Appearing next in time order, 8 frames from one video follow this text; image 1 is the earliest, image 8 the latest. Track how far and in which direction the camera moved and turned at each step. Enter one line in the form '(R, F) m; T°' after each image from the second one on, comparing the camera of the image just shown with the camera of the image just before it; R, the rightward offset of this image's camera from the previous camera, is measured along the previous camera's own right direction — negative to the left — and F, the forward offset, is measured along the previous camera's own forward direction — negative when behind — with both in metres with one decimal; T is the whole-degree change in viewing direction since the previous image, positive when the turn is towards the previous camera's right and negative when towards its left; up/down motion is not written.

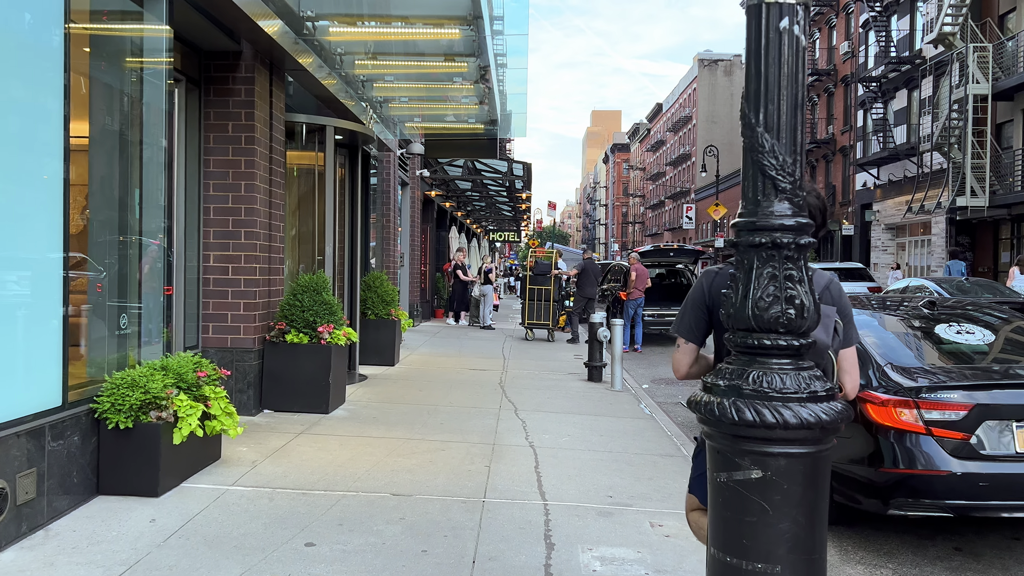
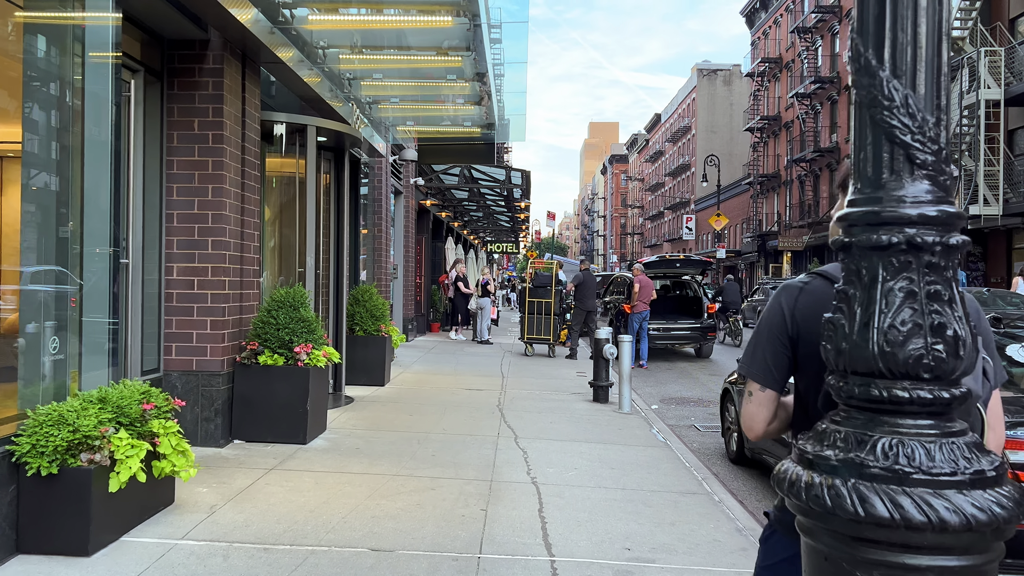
(0.0, +0.7) m; 0°
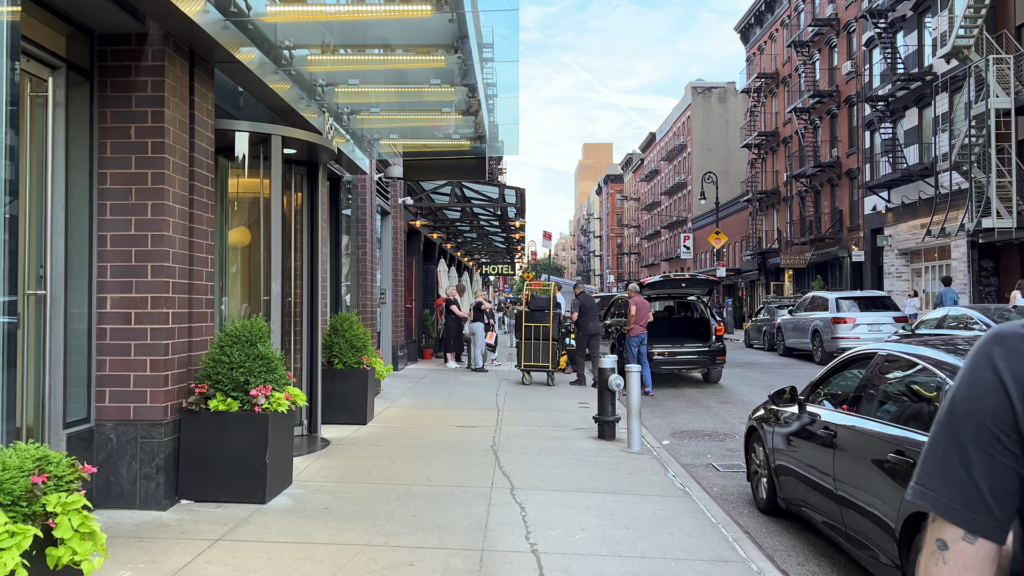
(0.0, +0.8) m; 0°
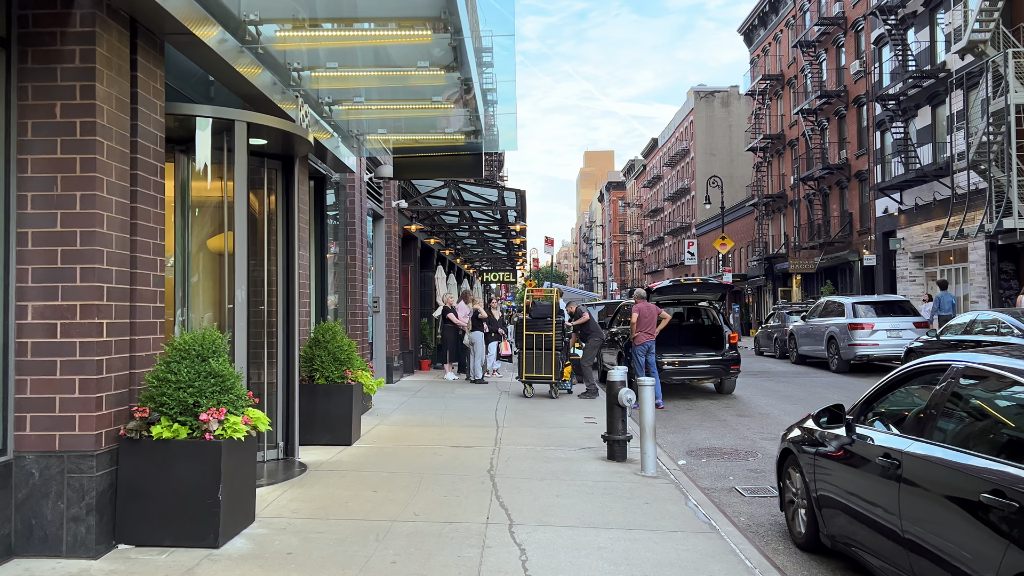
(0.0, +0.8) m; 0°
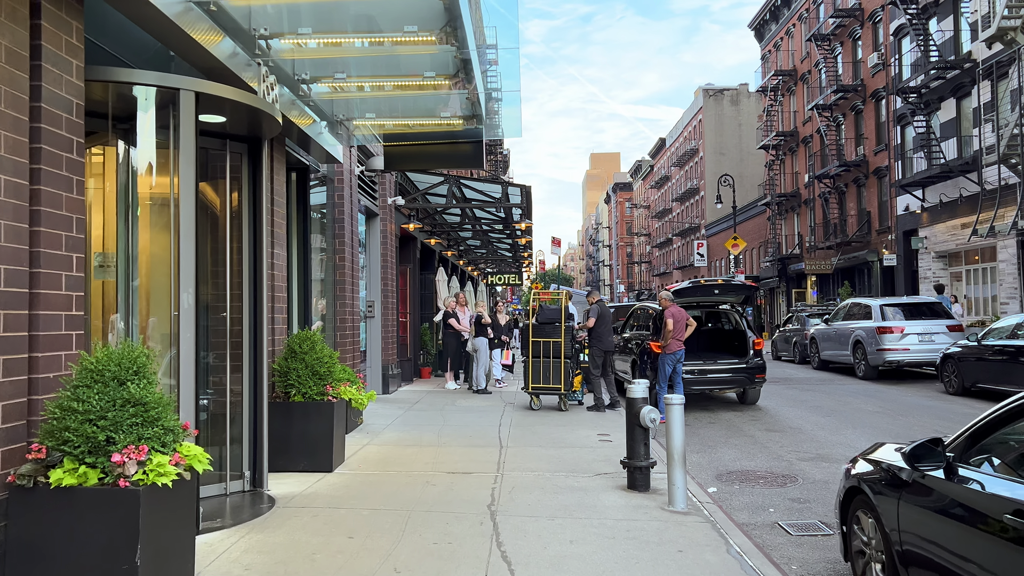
(0.0, +1.0) m; 0°
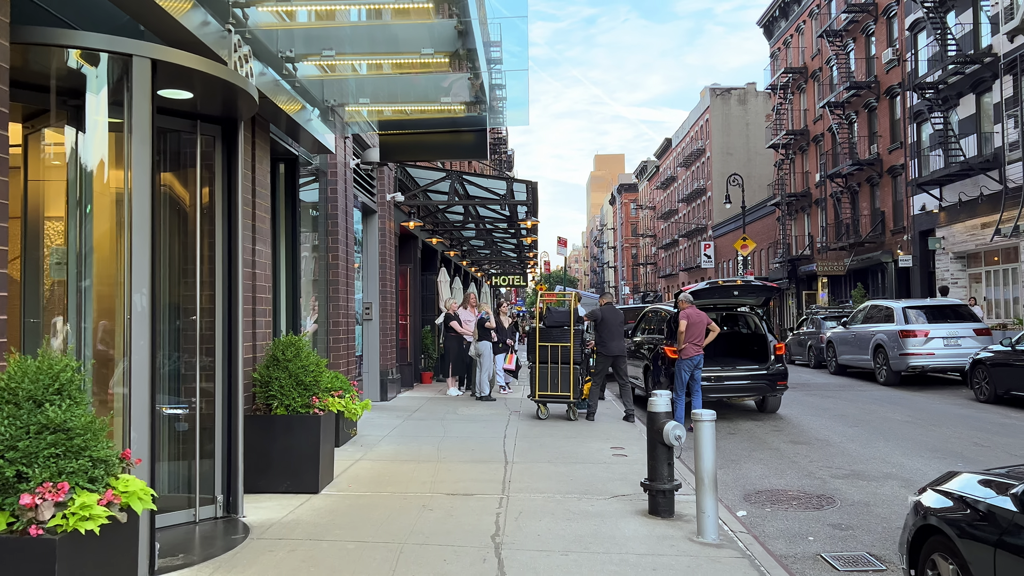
(0.0, +0.7) m; 0°
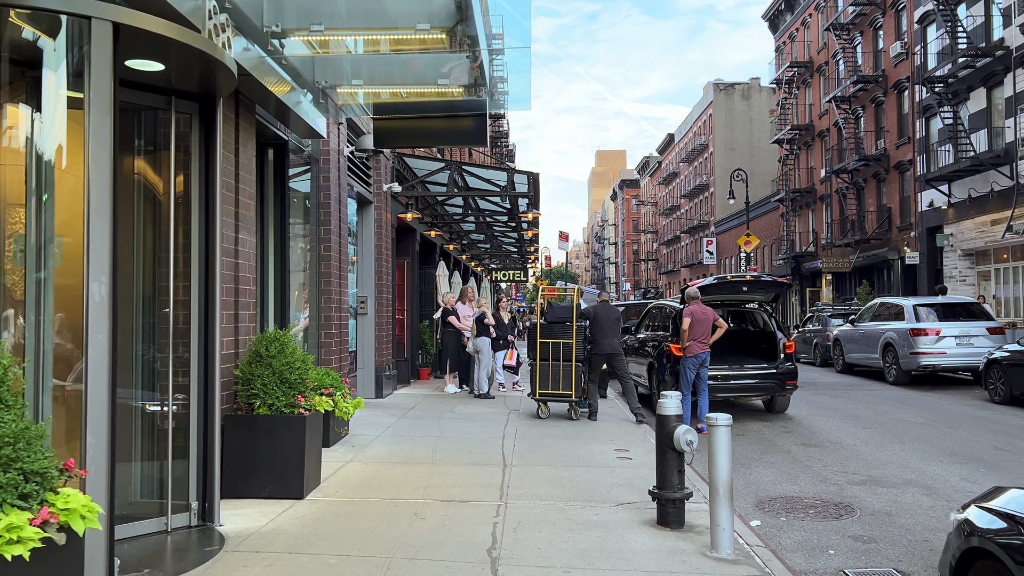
(0.0, +0.4) m; 0°
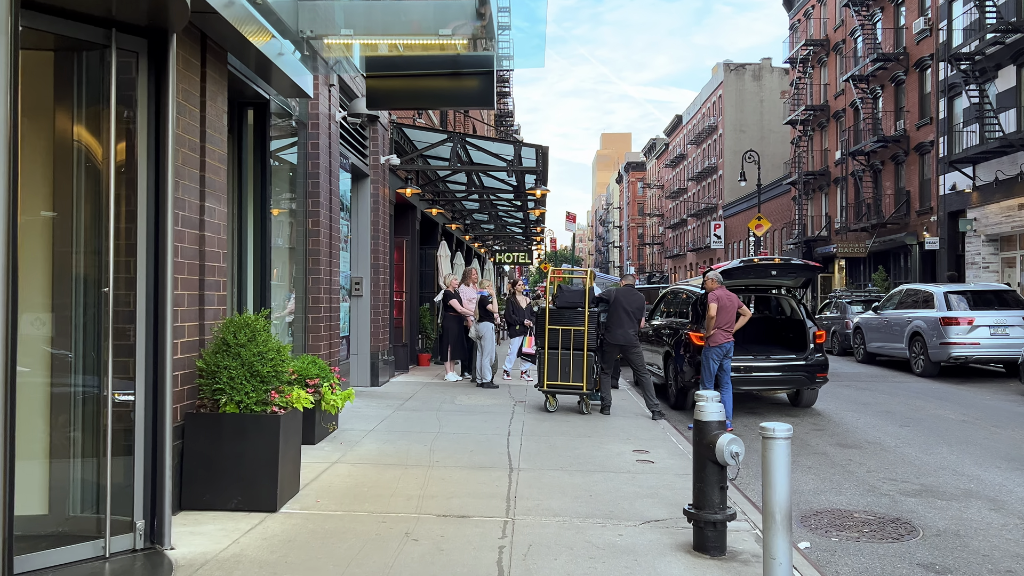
(0.0, +0.8) m; 0°
